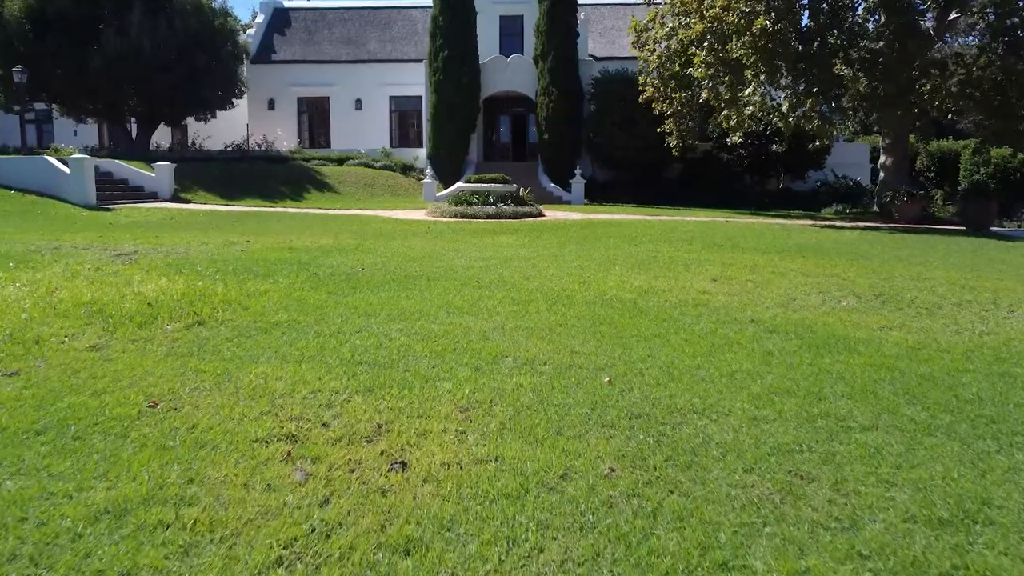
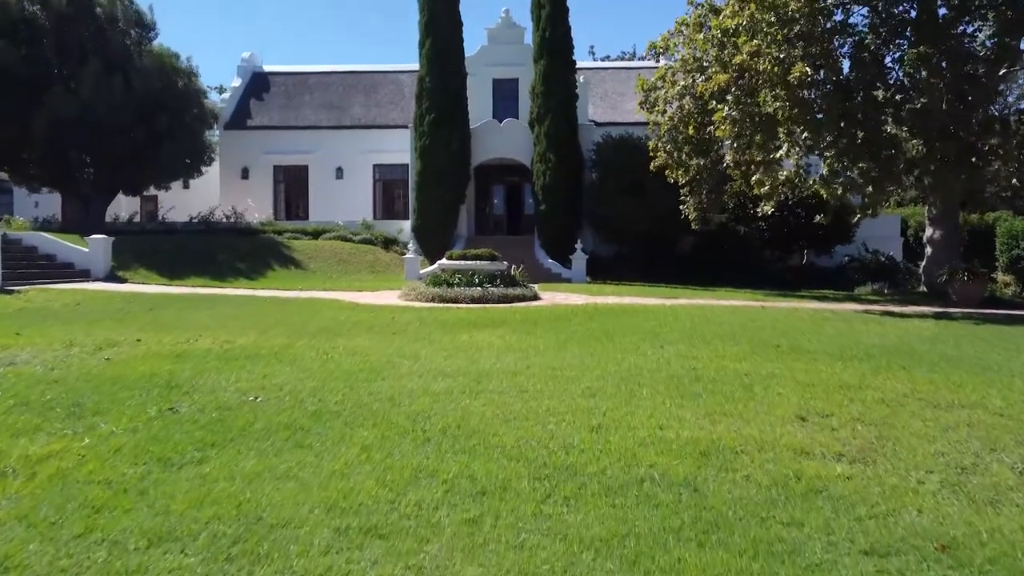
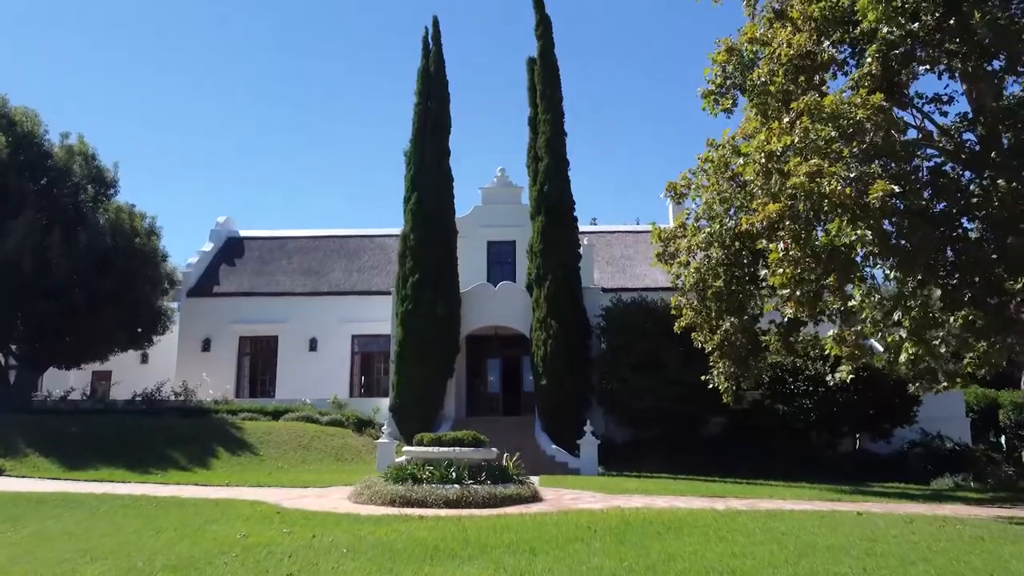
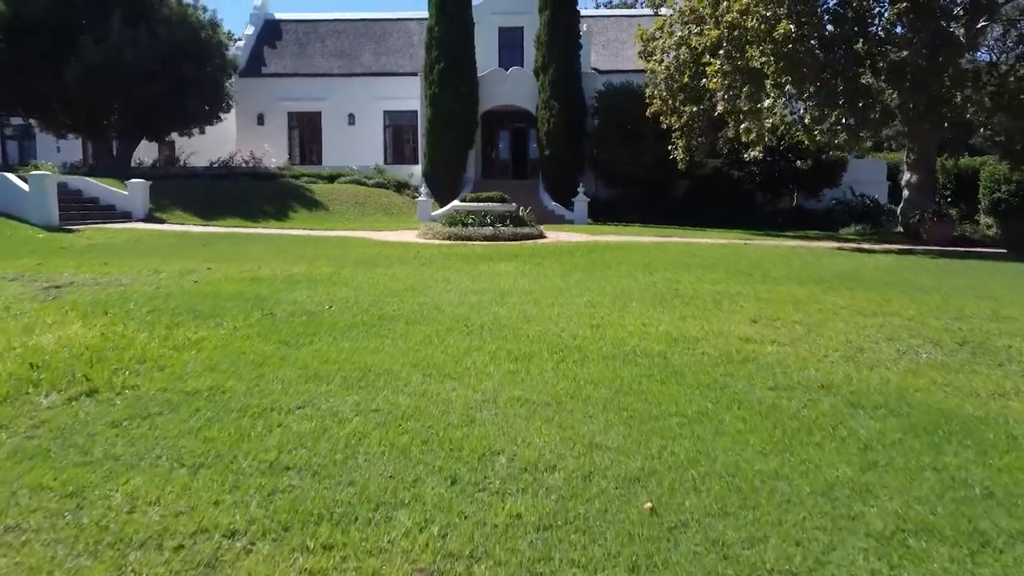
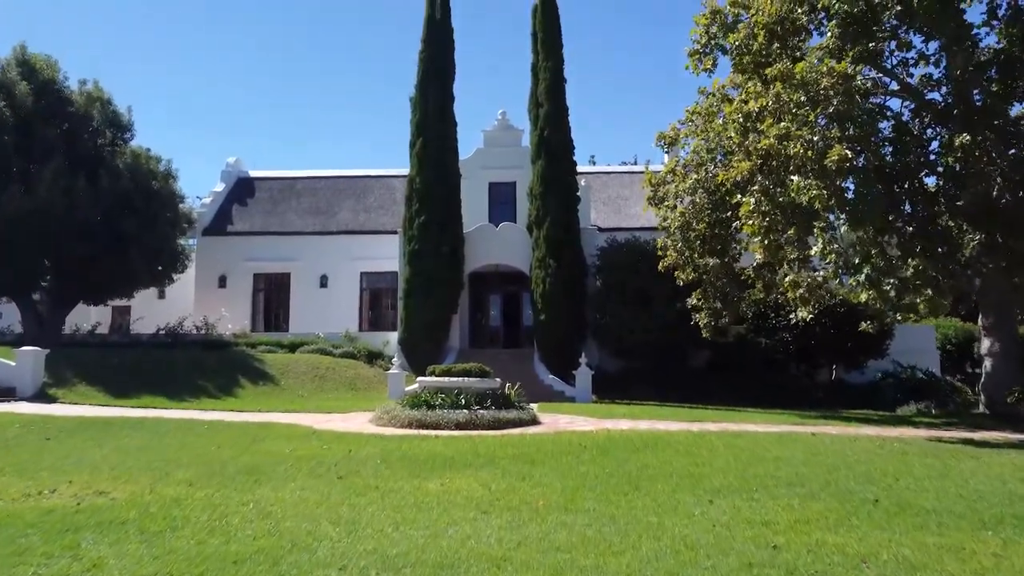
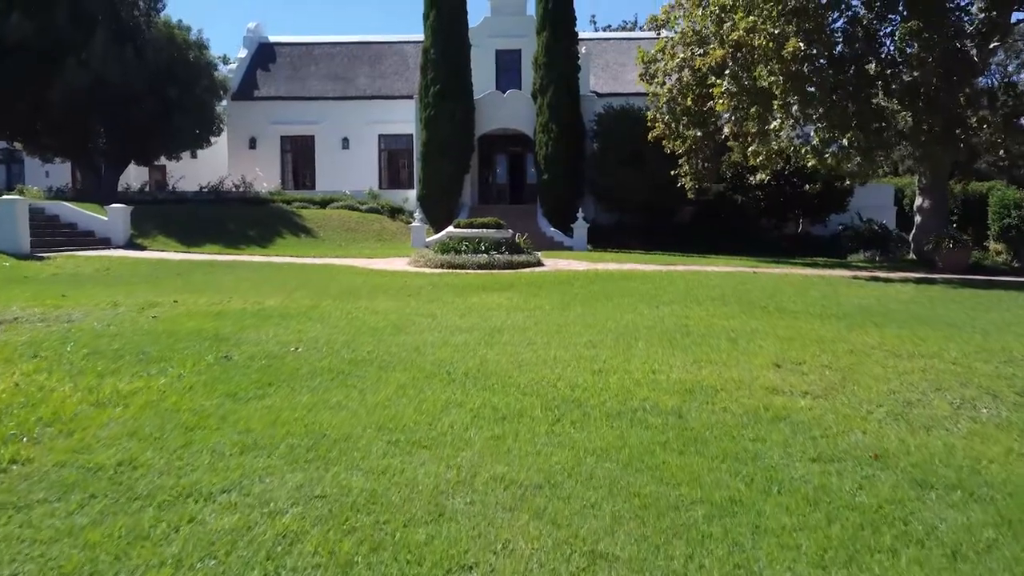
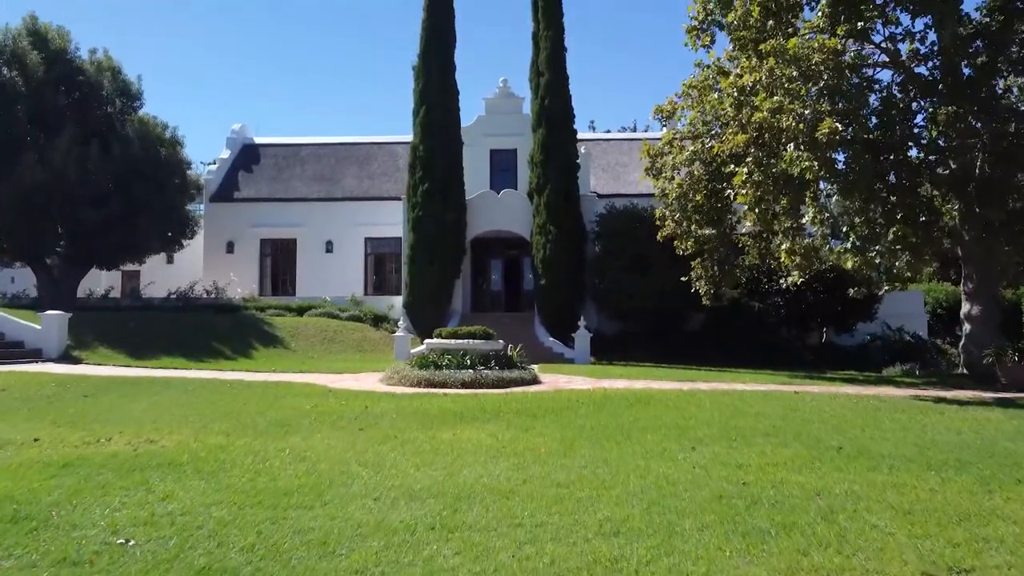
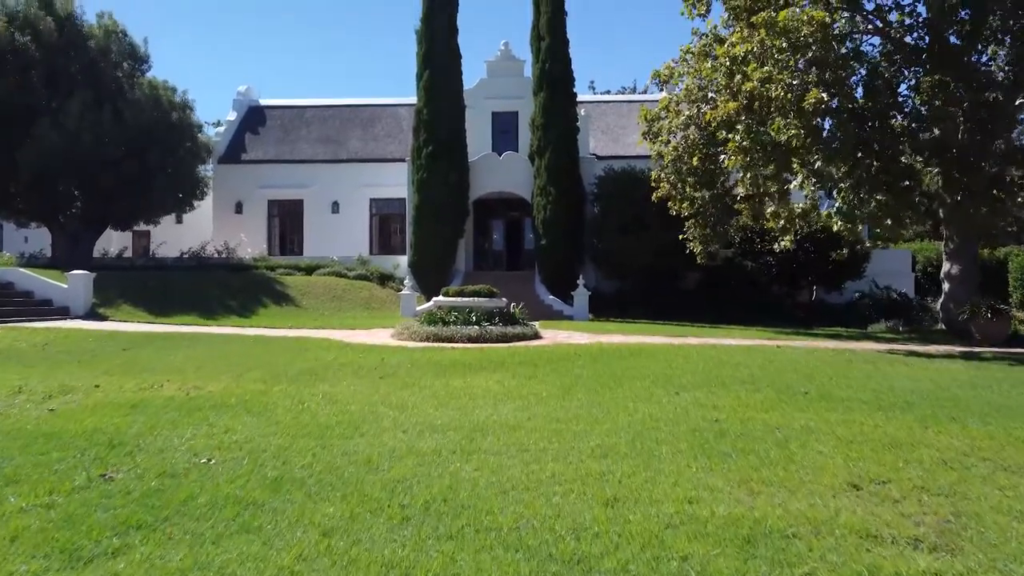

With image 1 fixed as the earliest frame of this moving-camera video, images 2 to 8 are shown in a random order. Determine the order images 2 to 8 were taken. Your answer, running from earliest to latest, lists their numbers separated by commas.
4, 6, 2, 8, 7, 5, 3
